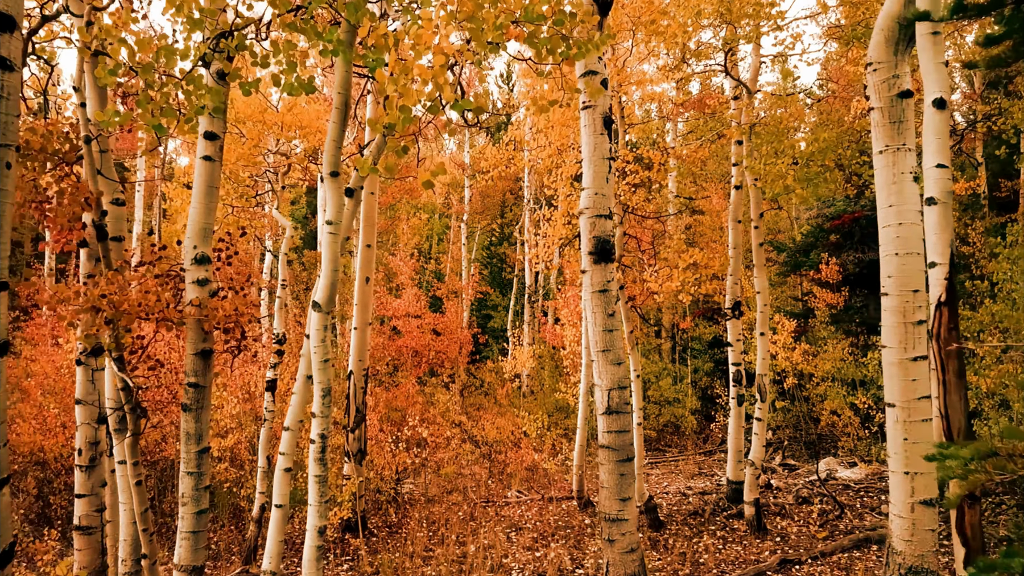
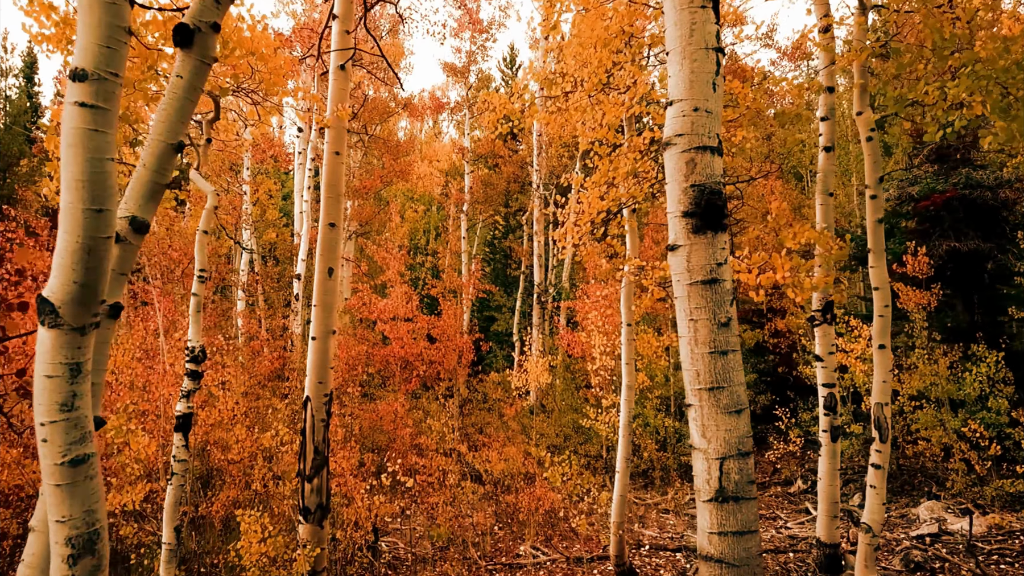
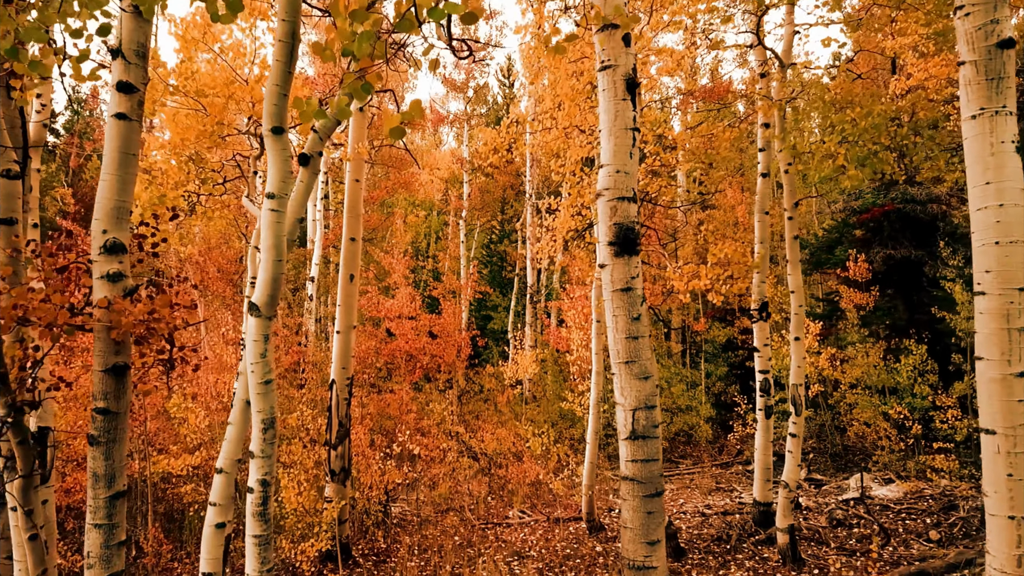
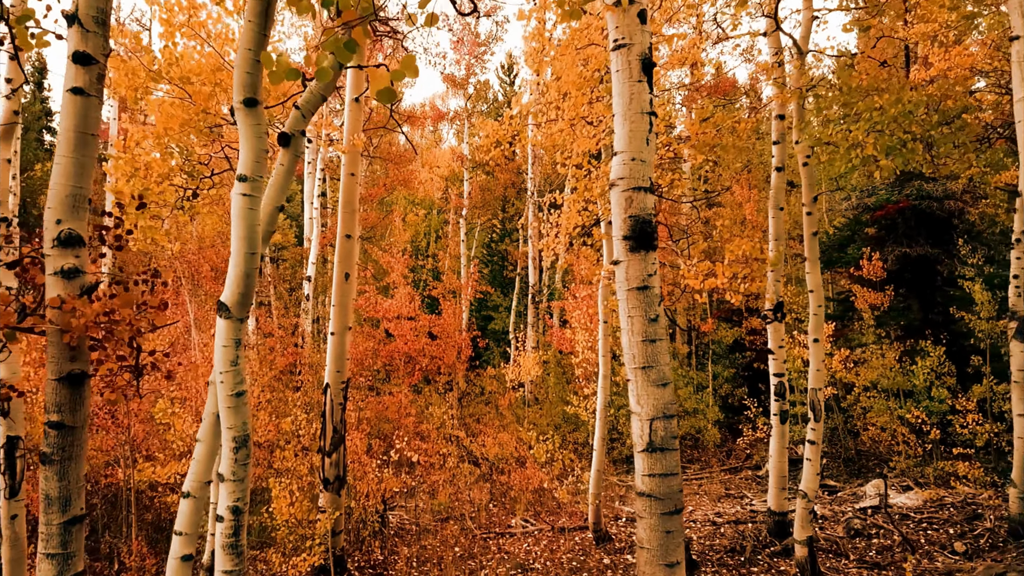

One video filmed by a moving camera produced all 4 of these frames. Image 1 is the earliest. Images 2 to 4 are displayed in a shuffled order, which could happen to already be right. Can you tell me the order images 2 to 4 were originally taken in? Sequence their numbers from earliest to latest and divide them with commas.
3, 4, 2
